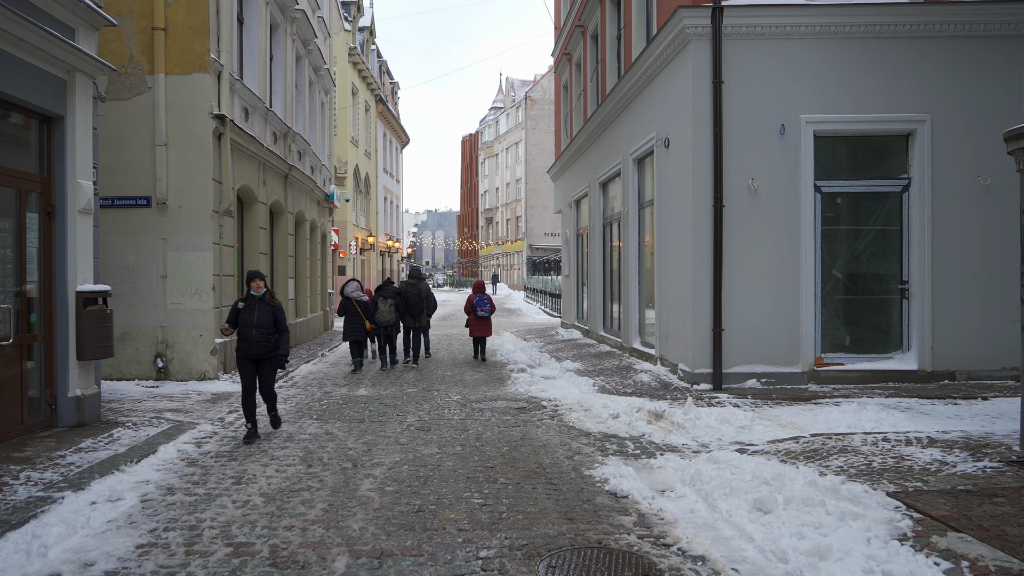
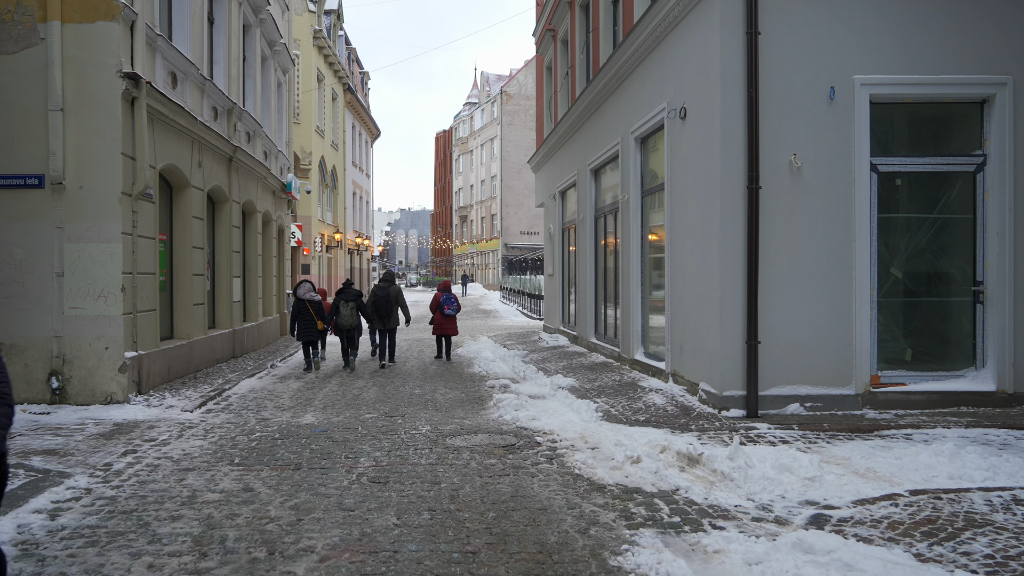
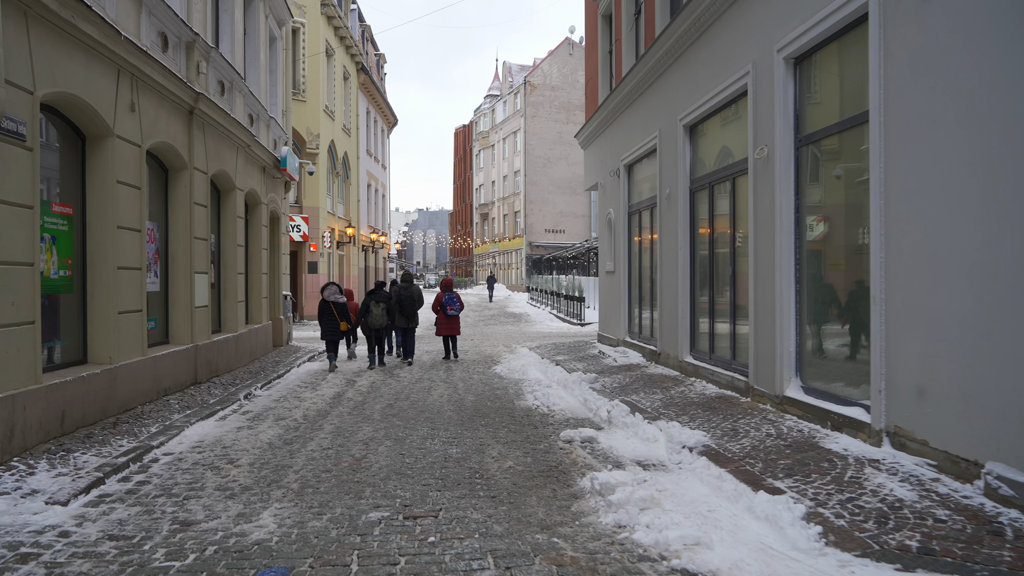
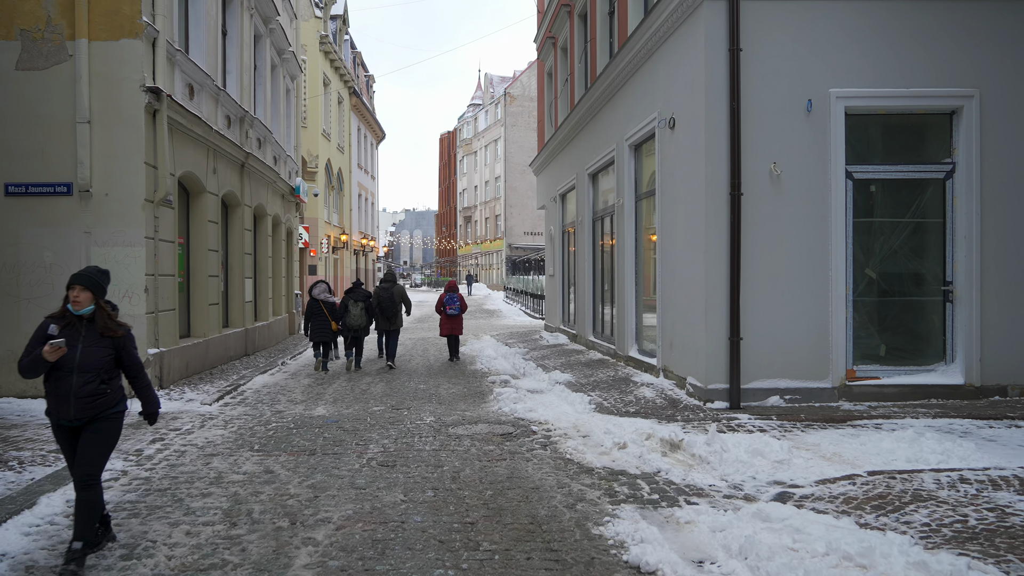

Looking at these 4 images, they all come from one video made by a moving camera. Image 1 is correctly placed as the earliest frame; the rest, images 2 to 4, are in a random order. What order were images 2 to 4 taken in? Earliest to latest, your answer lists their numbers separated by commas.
4, 2, 3
